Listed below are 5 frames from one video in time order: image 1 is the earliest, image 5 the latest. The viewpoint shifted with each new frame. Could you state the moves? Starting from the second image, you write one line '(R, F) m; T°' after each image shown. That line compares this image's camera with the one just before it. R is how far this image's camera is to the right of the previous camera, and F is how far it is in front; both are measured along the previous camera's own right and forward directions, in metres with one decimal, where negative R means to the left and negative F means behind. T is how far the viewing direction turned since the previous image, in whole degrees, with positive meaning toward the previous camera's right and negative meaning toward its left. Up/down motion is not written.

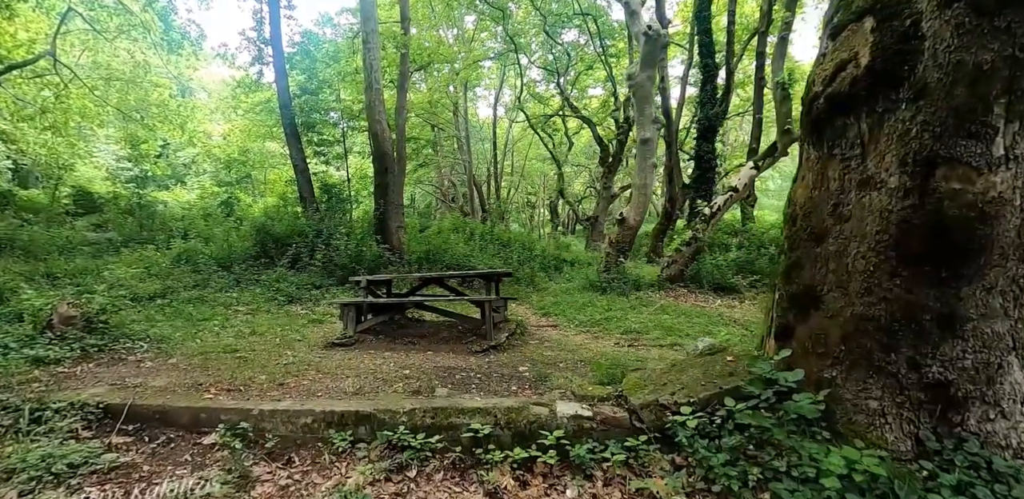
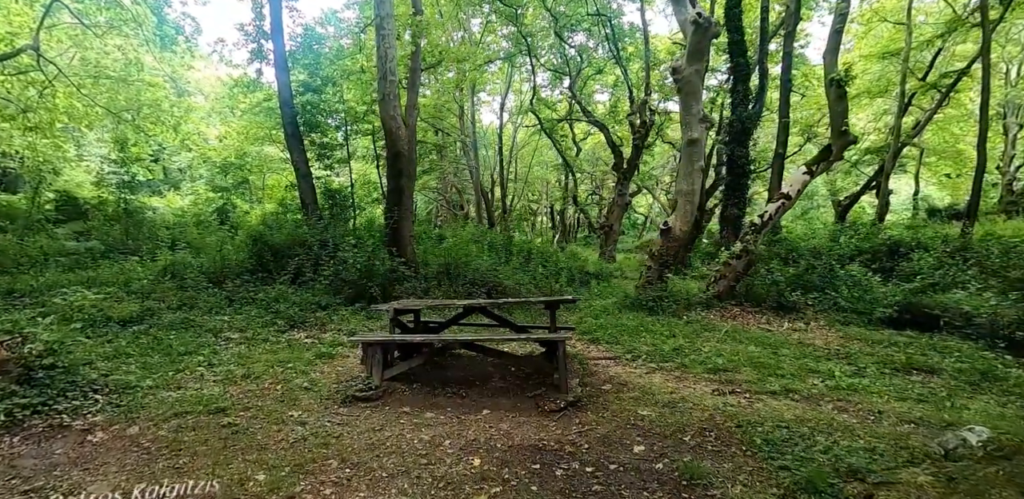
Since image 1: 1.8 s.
(-0.6, +1.2) m; 0°
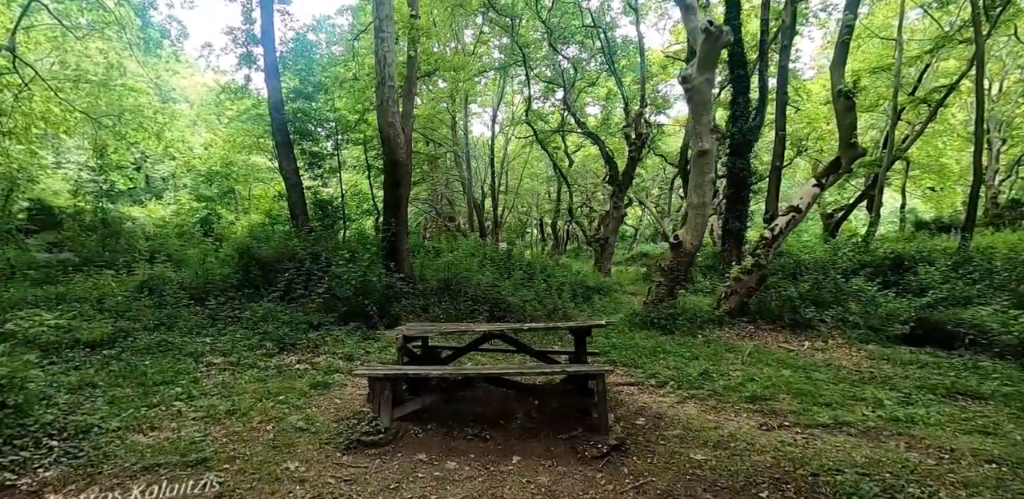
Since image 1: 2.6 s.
(-0.3, +0.5) m; +1°
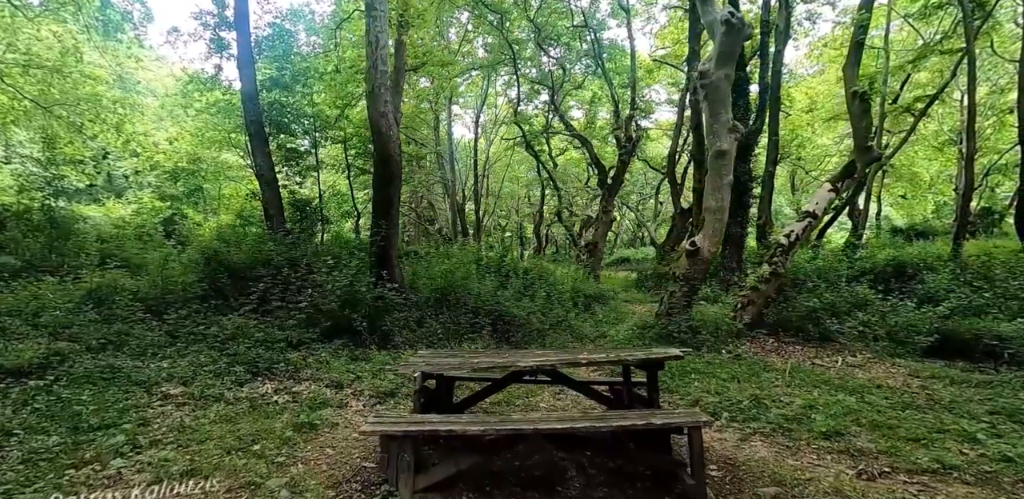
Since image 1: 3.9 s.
(-0.4, +0.9) m; +3°
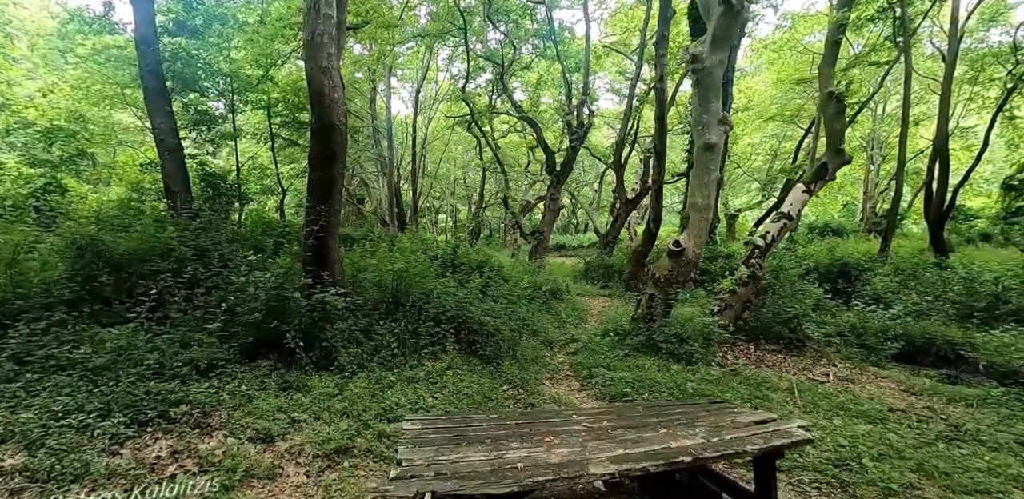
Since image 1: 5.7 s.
(-0.5, +1.2) m; +8°
